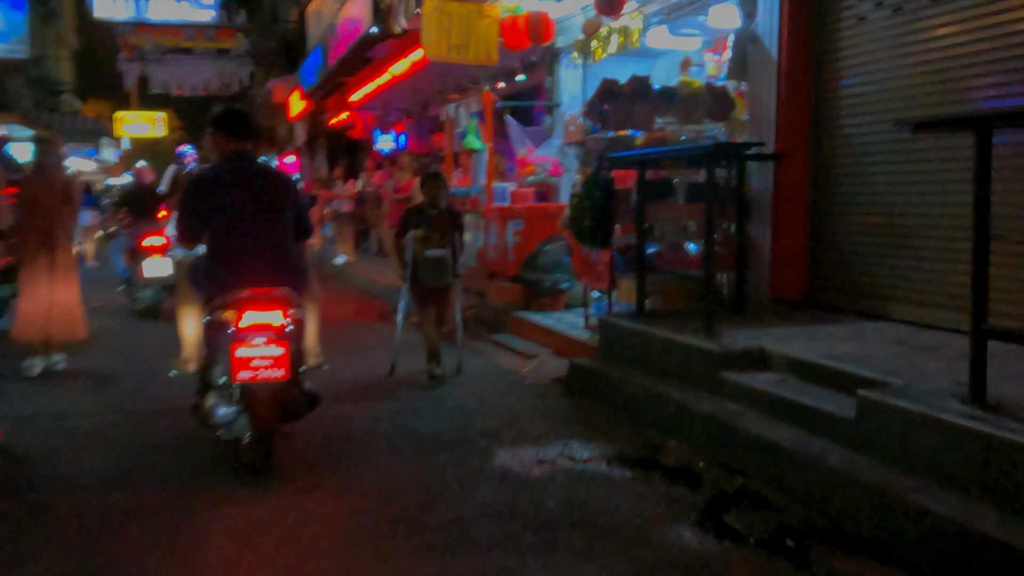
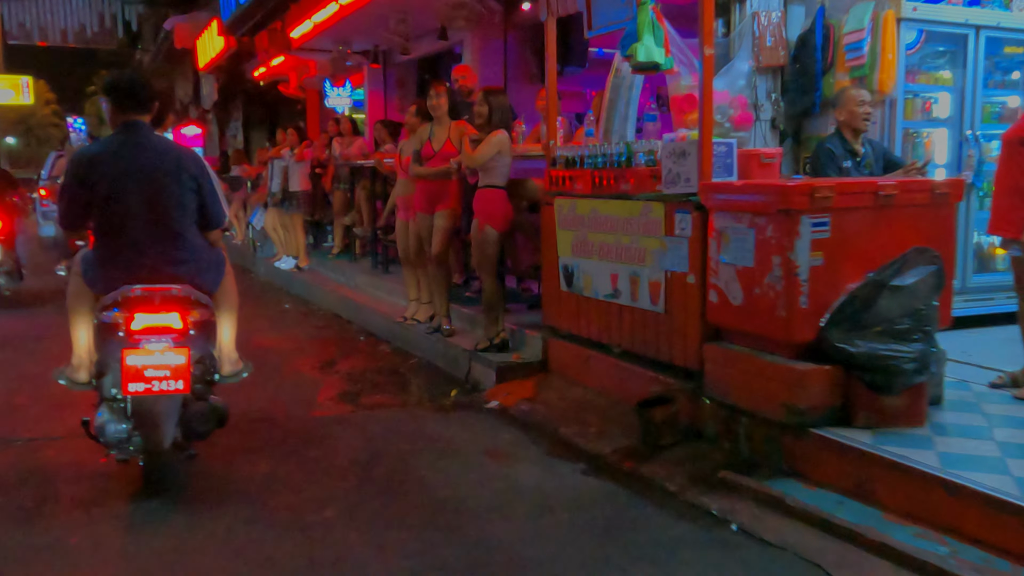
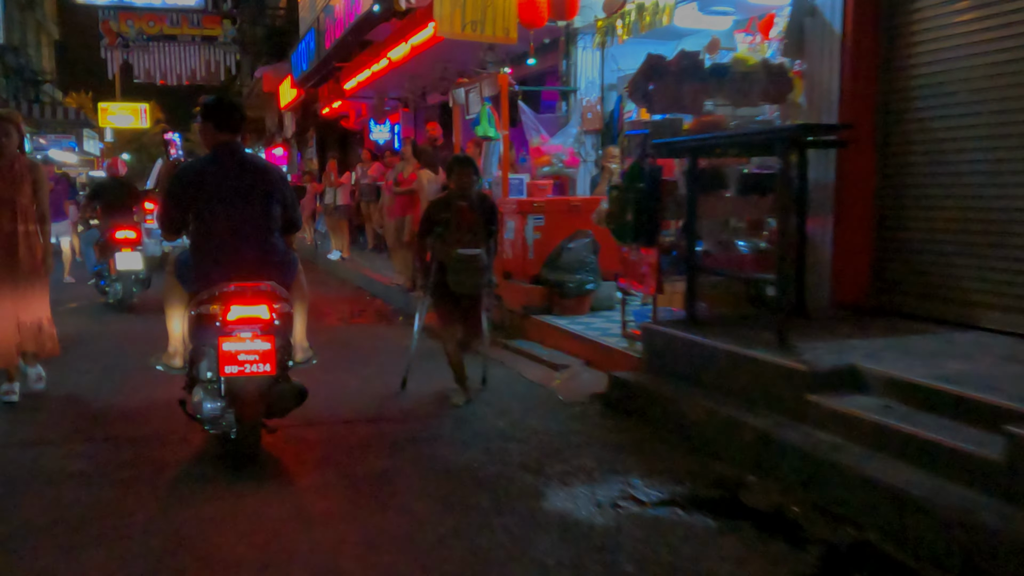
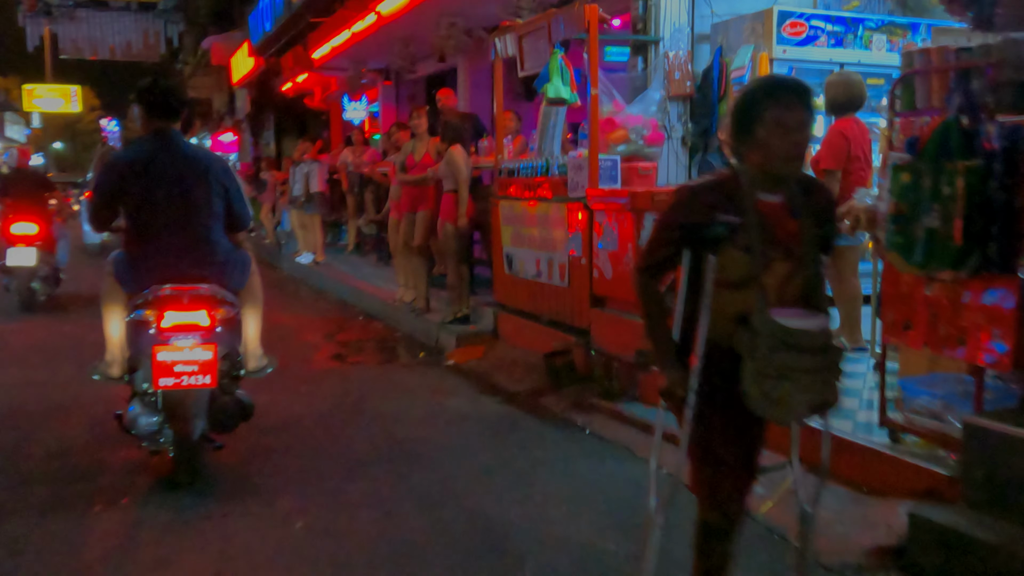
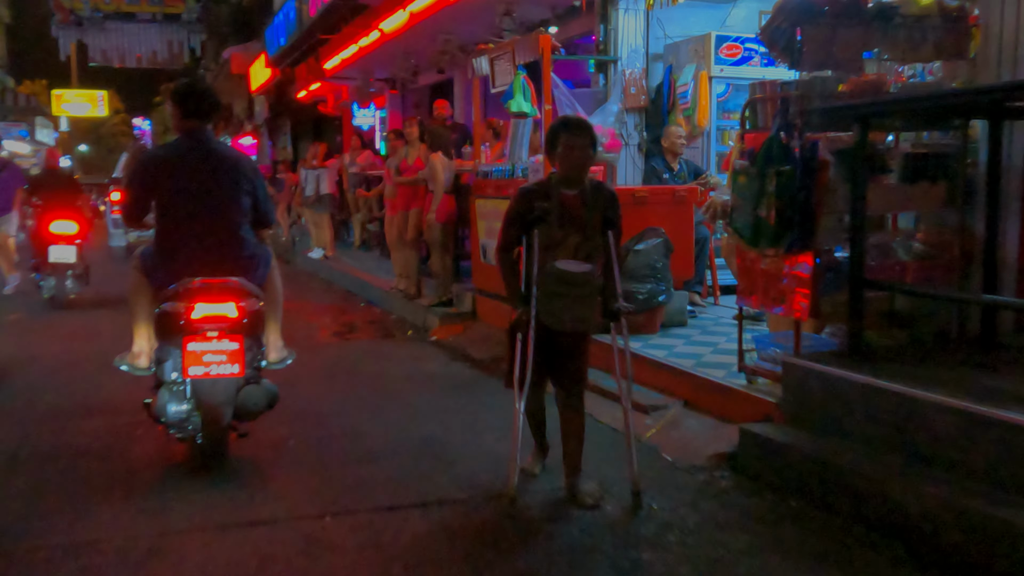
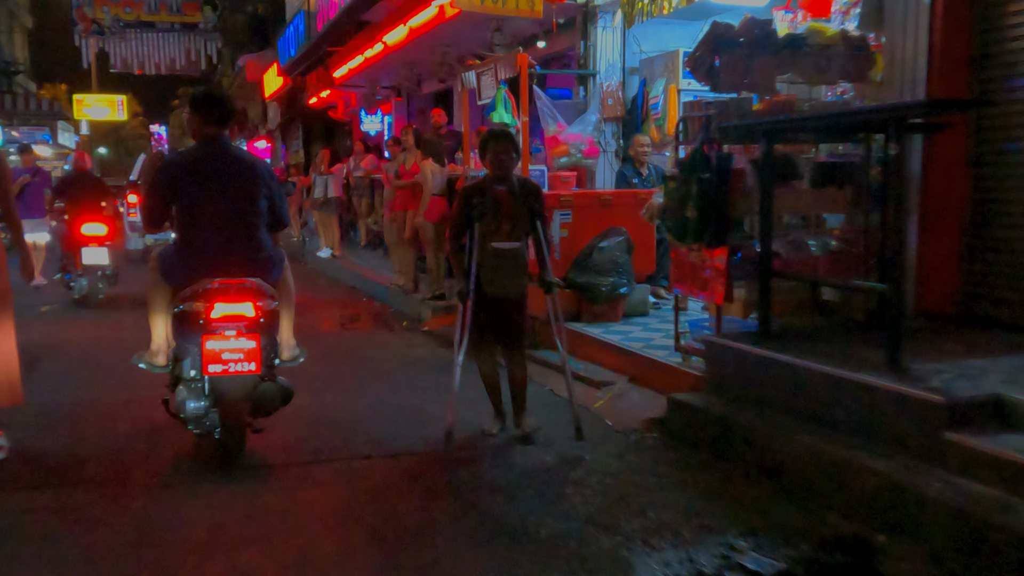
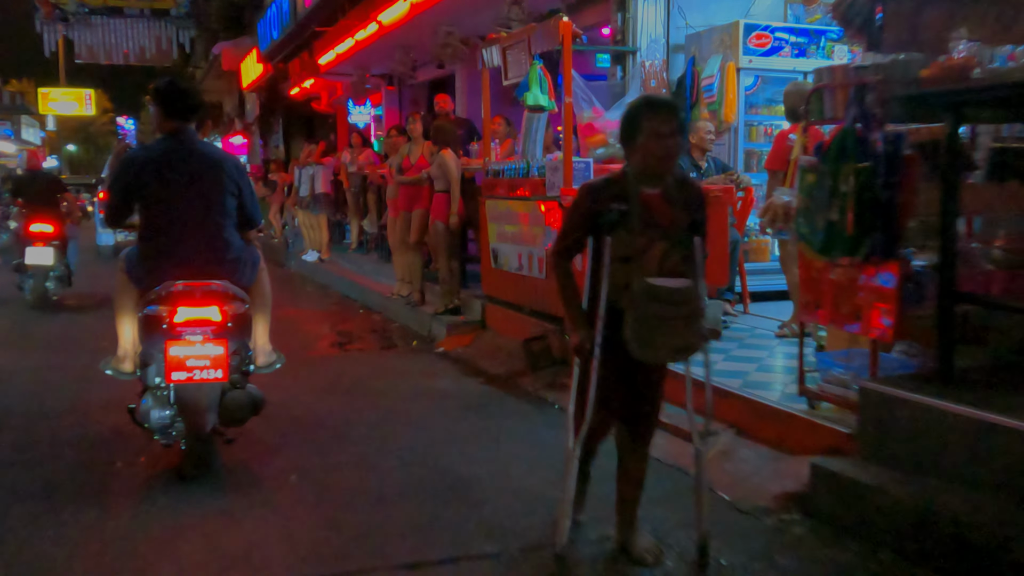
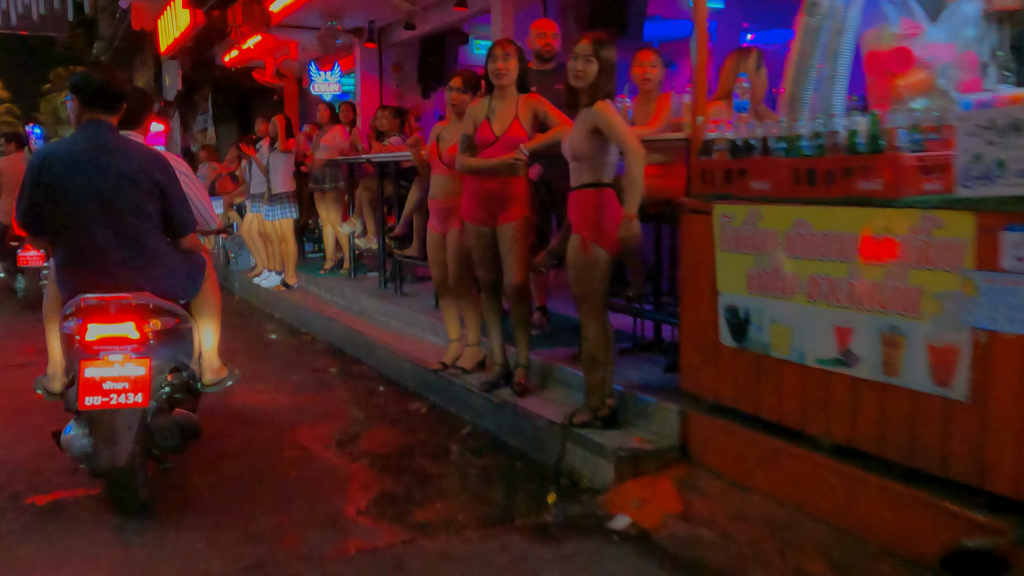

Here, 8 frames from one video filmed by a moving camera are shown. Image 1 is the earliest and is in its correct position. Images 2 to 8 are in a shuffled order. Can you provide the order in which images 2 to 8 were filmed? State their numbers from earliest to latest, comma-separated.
3, 6, 5, 7, 4, 2, 8
